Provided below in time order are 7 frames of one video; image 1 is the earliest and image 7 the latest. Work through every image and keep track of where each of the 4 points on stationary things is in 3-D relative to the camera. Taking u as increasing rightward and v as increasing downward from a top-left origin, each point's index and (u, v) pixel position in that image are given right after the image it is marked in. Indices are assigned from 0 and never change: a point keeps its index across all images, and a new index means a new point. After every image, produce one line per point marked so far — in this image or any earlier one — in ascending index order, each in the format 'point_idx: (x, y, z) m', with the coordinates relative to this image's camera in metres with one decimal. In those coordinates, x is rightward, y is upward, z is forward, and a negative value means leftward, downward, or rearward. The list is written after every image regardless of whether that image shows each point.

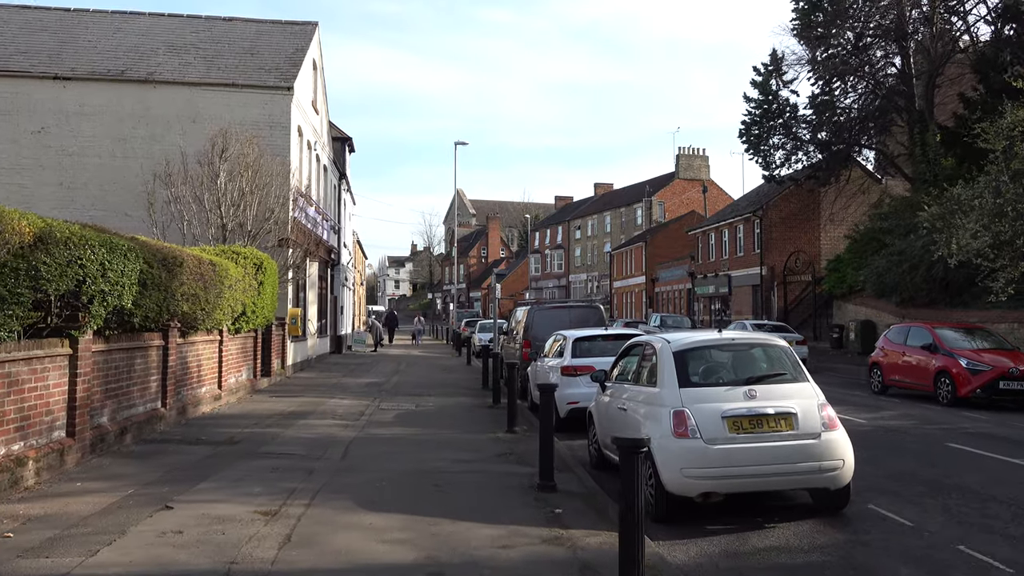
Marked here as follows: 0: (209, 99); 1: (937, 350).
0: (-6.9, +4.3, +19.8) m
1: (+7.7, -1.1, +15.7) m
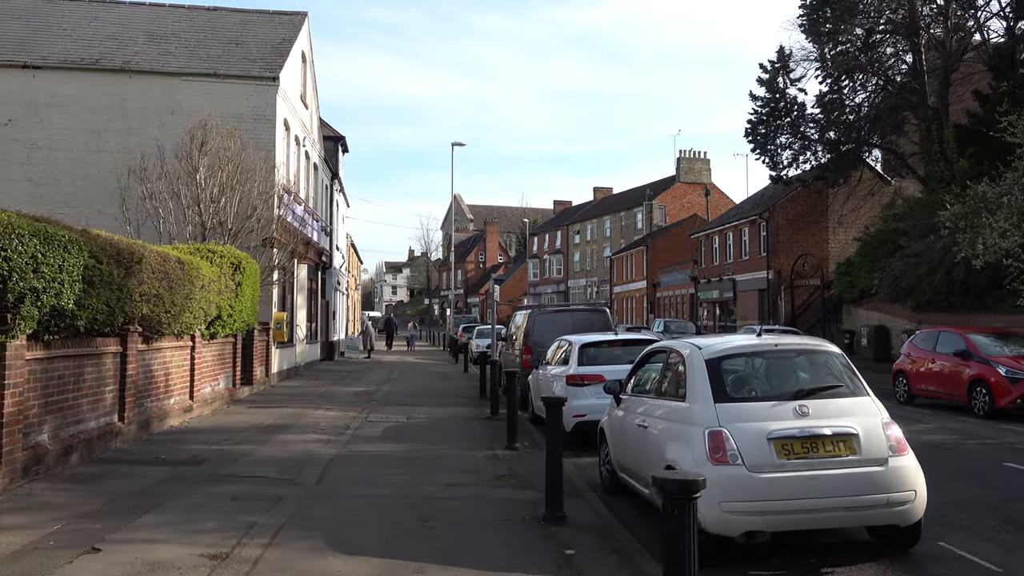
0: (-6.9, +4.2, +18.6) m
1: (+7.7, -1.2, +14.6) m
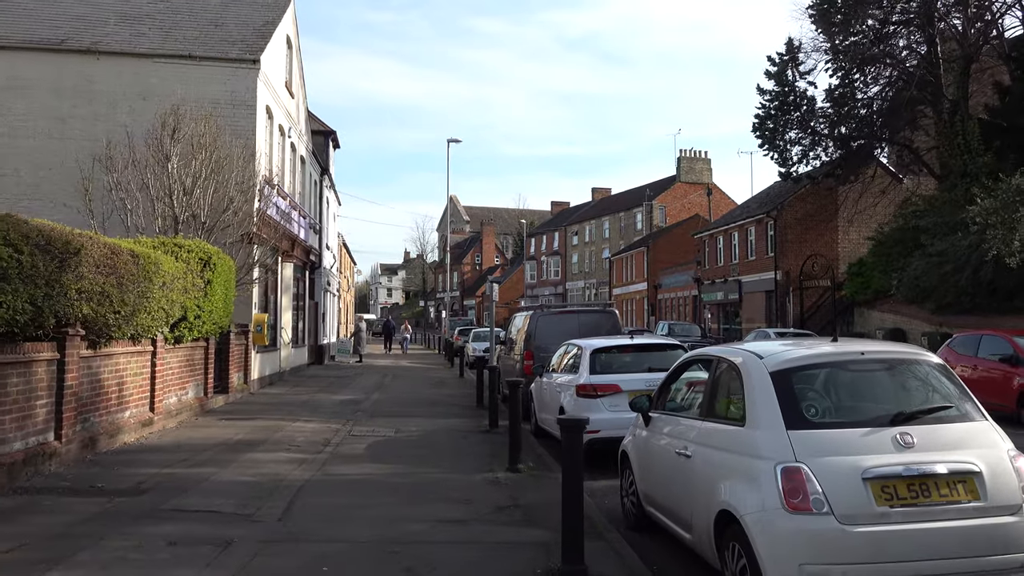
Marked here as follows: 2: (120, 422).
0: (-6.9, +4.3, +17.2) m
1: (+7.7, -1.1, +13.2) m
2: (-4.6, -1.6, +10.2) m
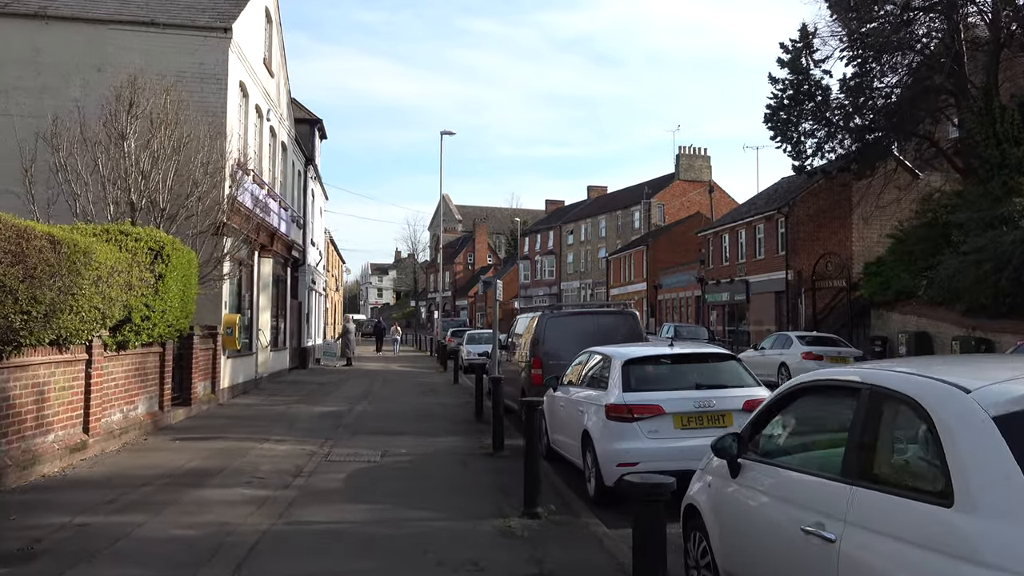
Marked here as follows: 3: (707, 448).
0: (-6.9, +4.3, +15.2) m
1: (+7.8, -1.1, +11.3) m
2: (-4.5, -1.5, +8.2) m
3: (+1.7, -1.4, +7.5) m
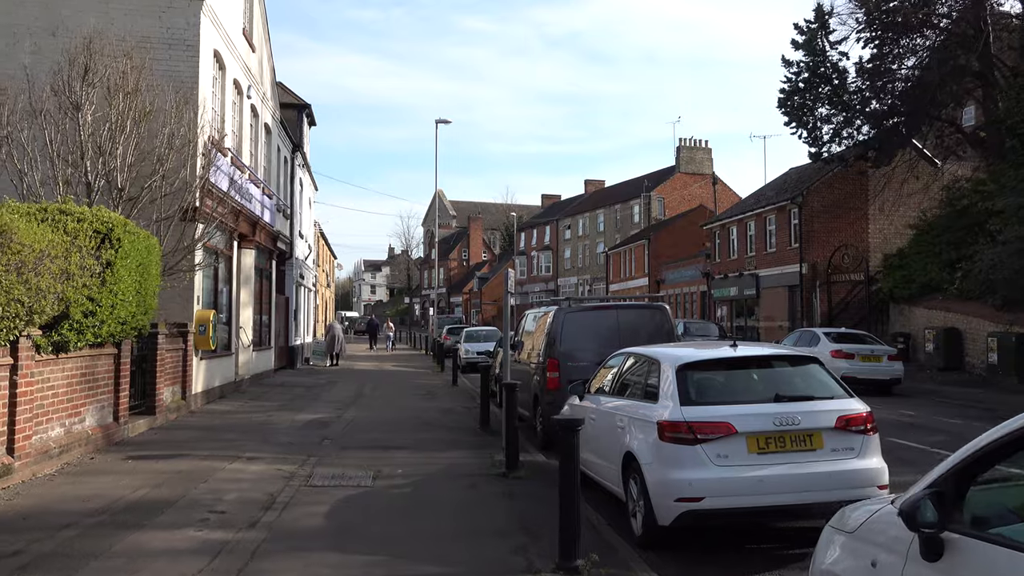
0: (-6.7, +4.4, +13.4) m
1: (+8.0, -1.0, +9.7) m
2: (-4.3, -1.4, +6.5) m
3: (+1.9, -1.3, +5.9) m
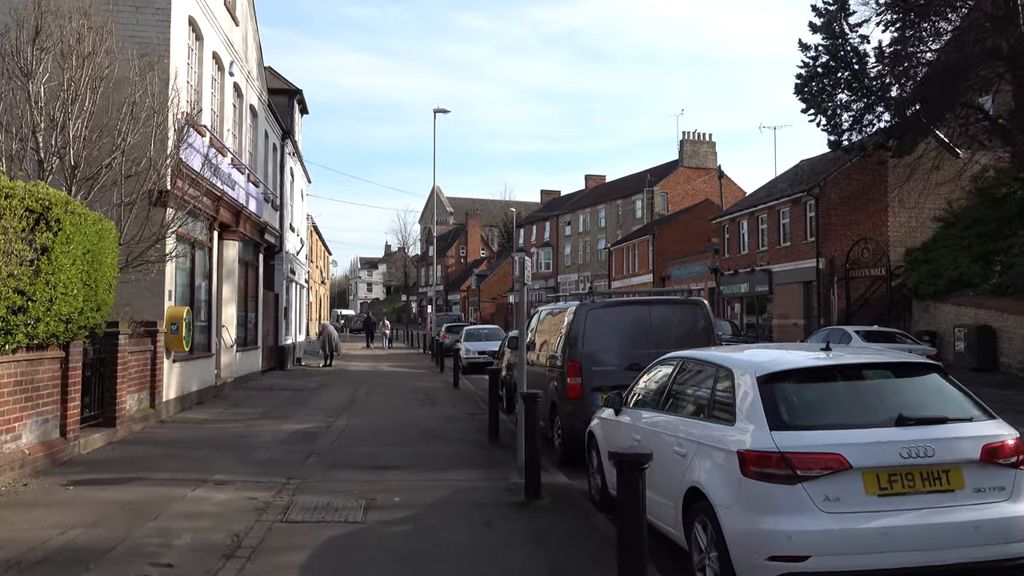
0: (-6.6, +4.5, +11.9) m
1: (+8.1, -0.9, +8.2) m
2: (-4.1, -1.3, +4.9) m
3: (+2.1, -1.2, +4.4) m
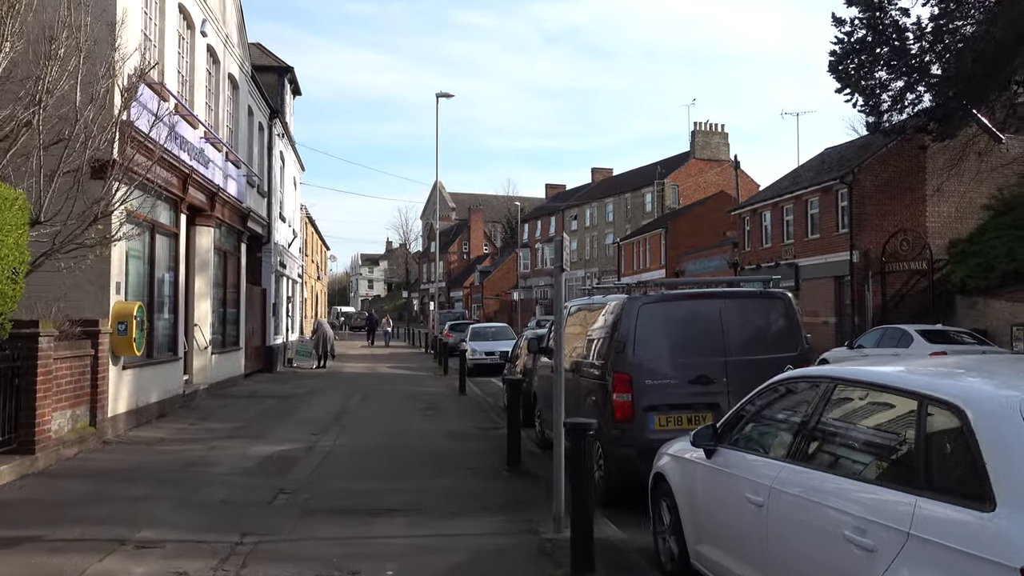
0: (-6.3, +4.6, +9.7) m
1: (+8.4, -0.8, +6.0) m
2: (-3.9, -1.3, +2.7) m
3: (+2.3, -1.1, +2.1) m
